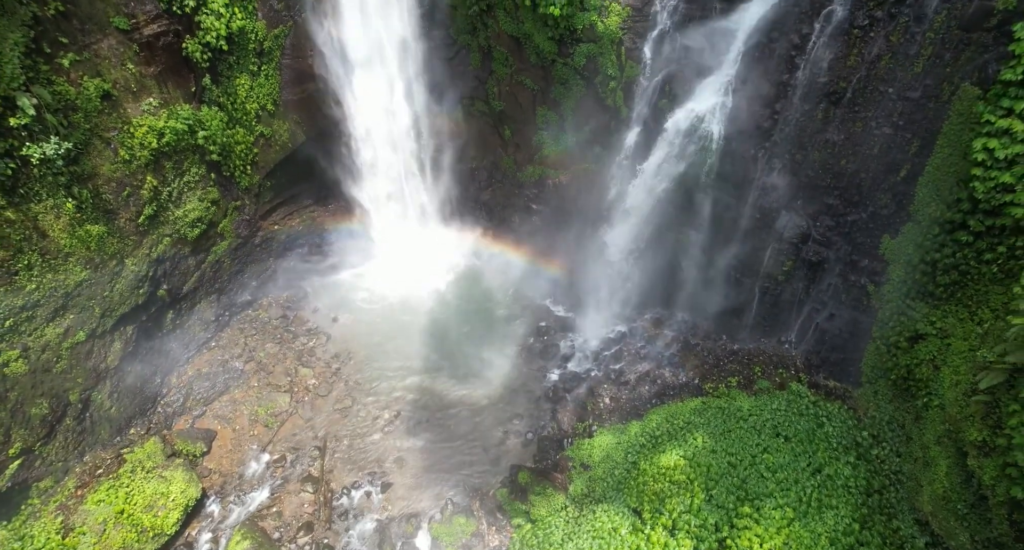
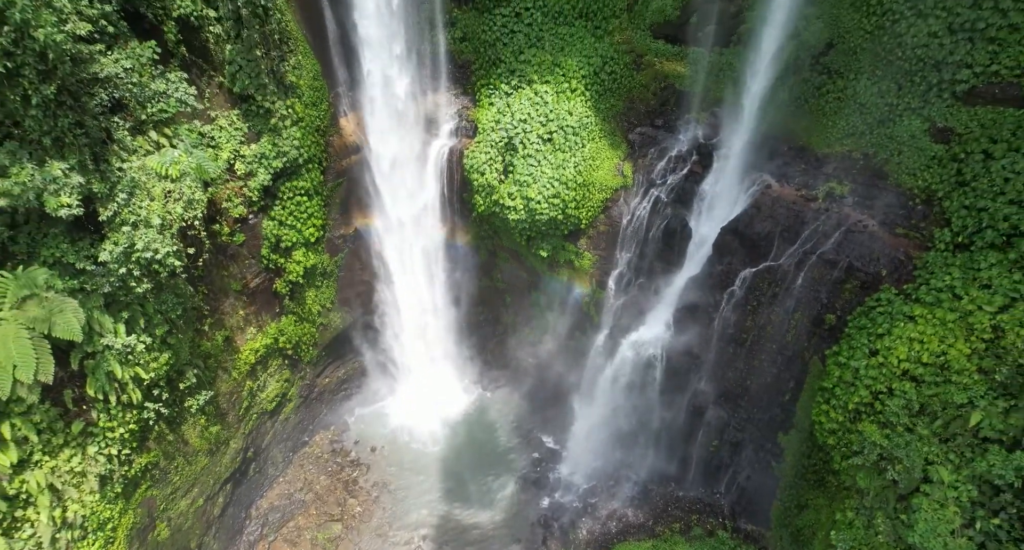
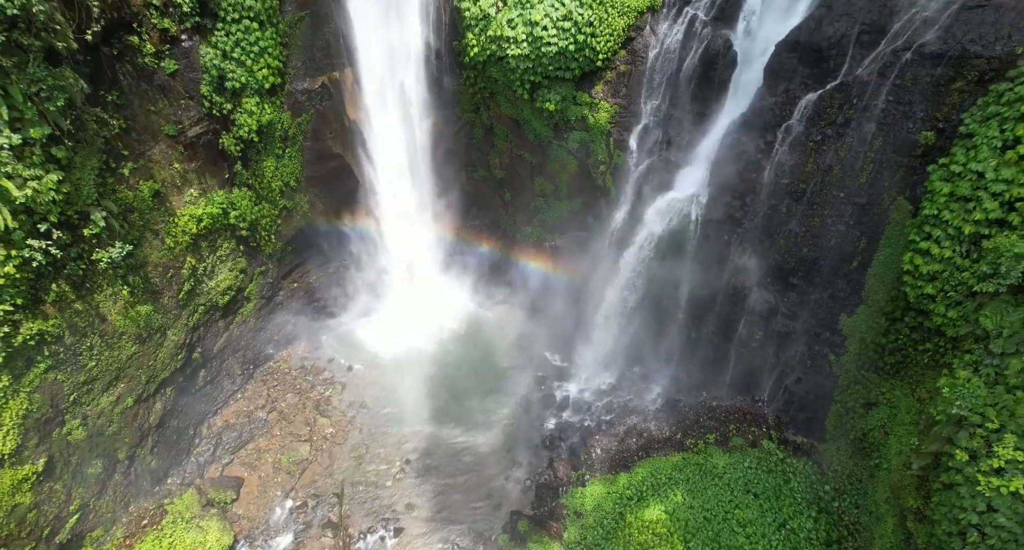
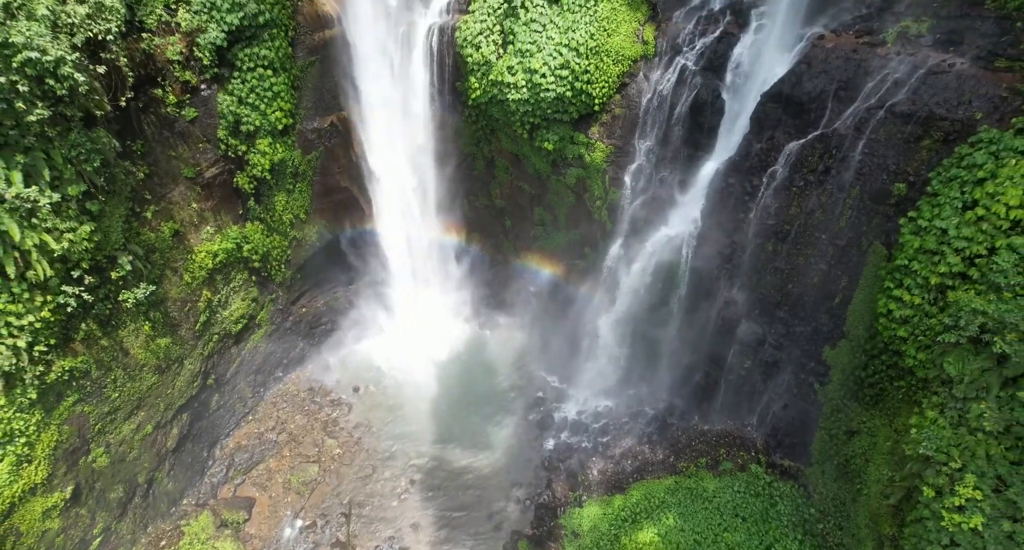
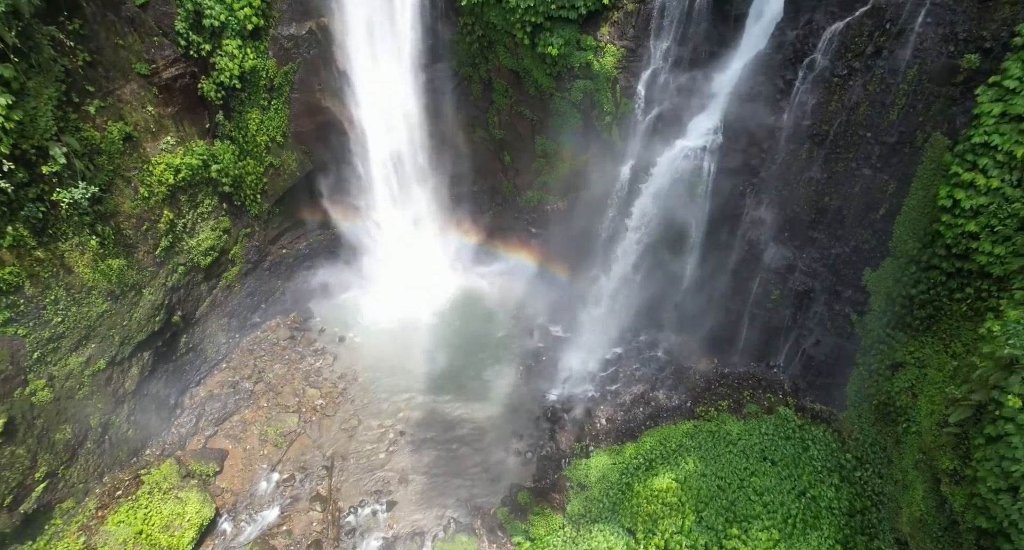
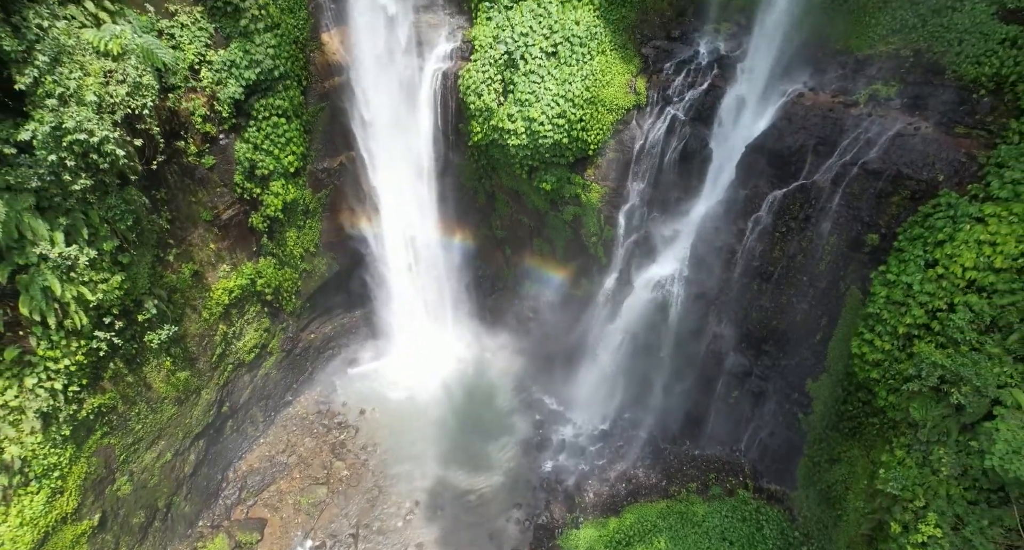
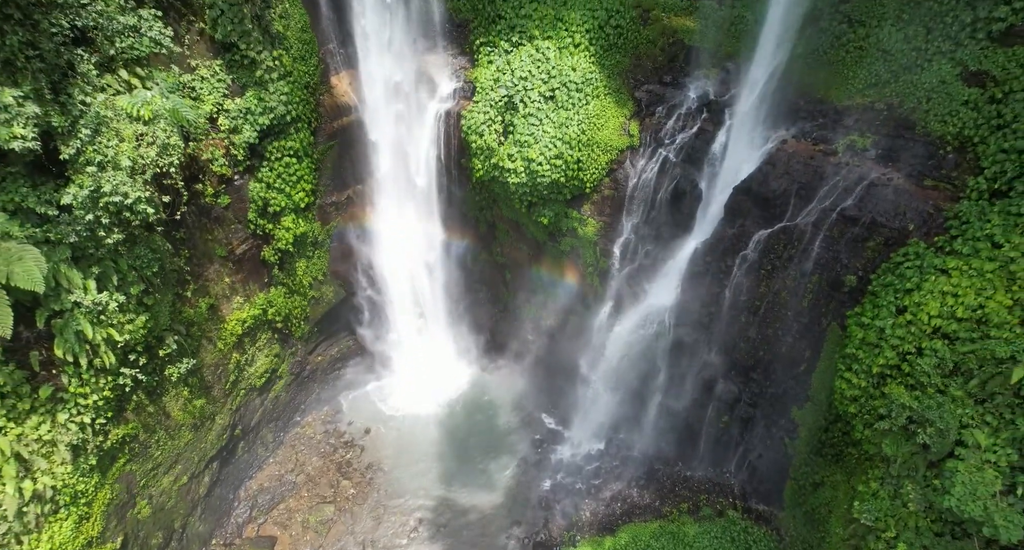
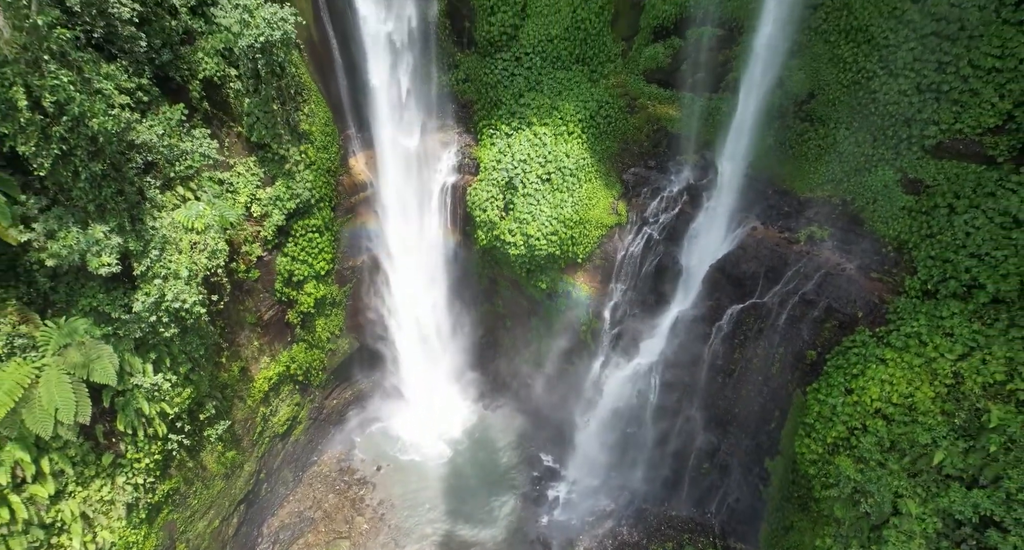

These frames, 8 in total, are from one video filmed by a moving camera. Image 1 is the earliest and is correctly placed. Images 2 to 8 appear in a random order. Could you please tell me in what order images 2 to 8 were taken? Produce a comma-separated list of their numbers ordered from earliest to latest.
5, 3, 4, 6, 7, 2, 8
